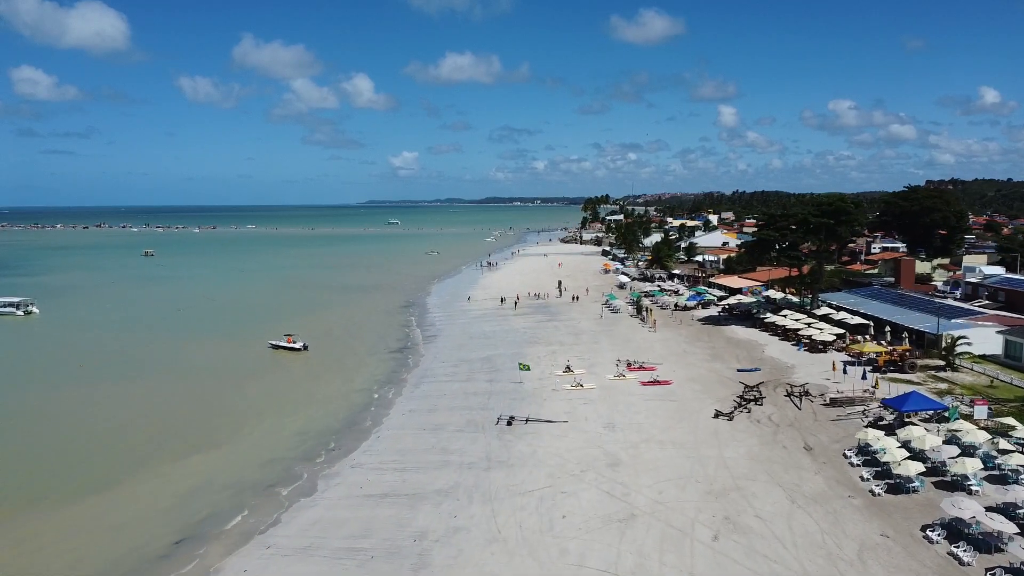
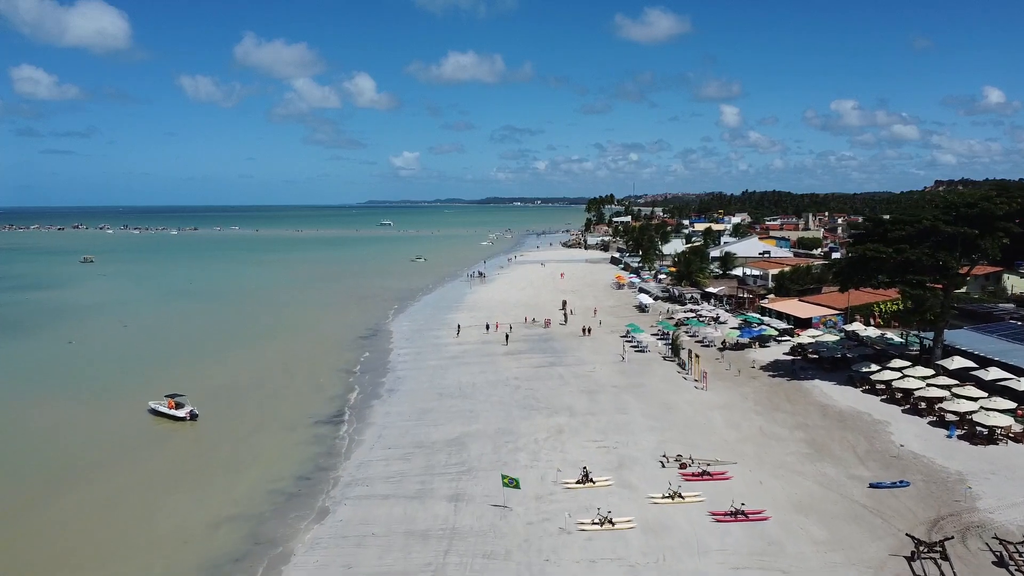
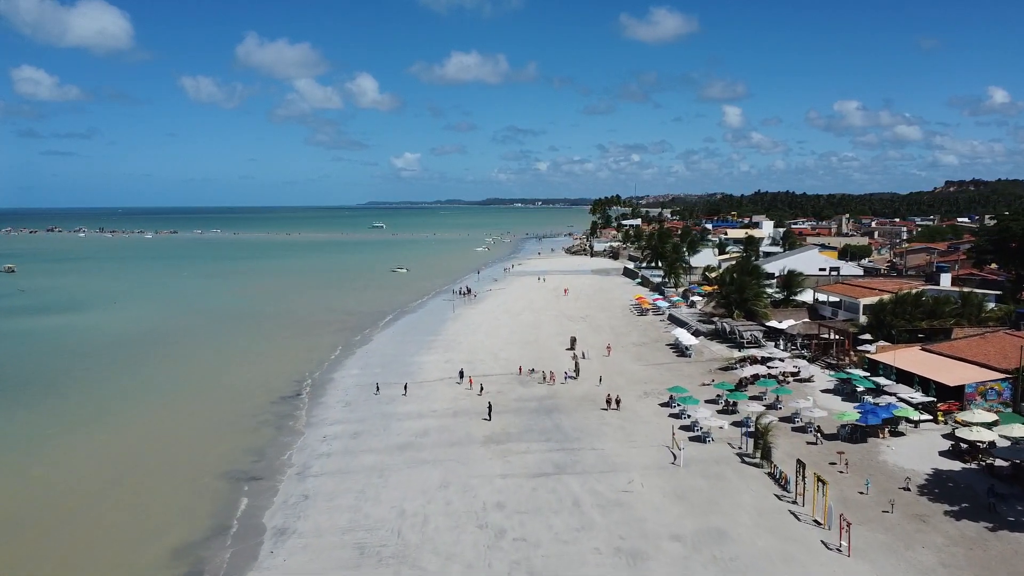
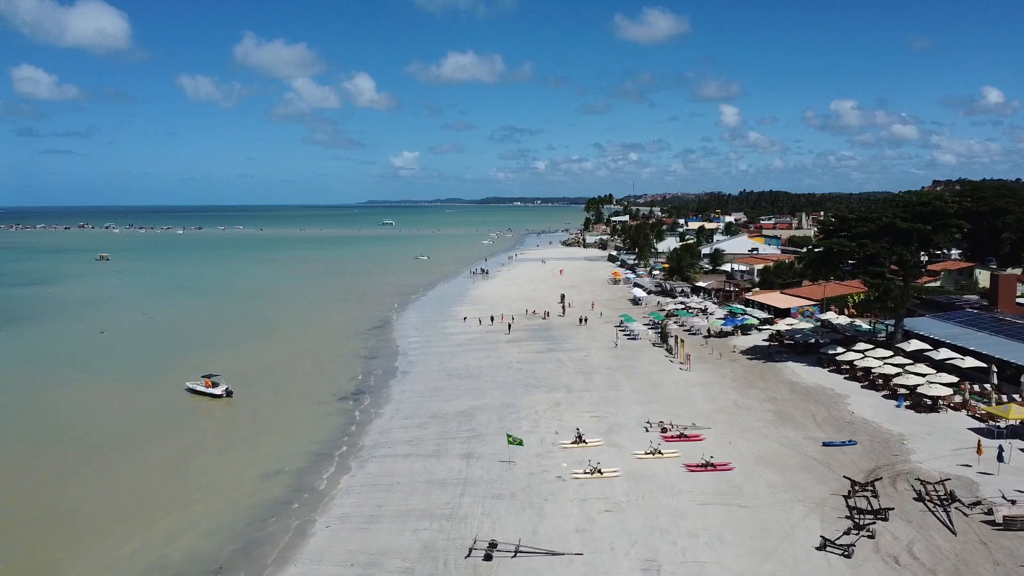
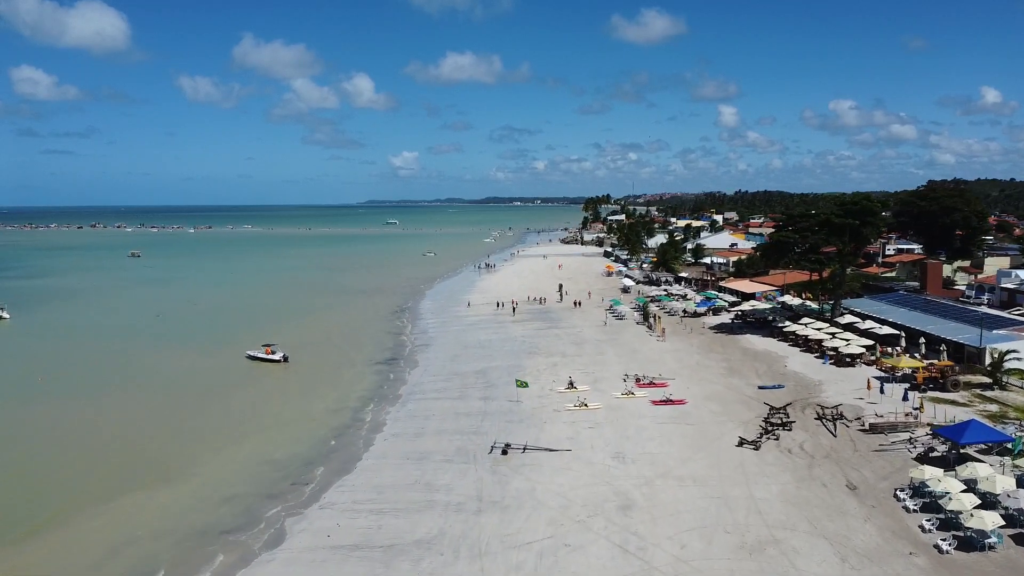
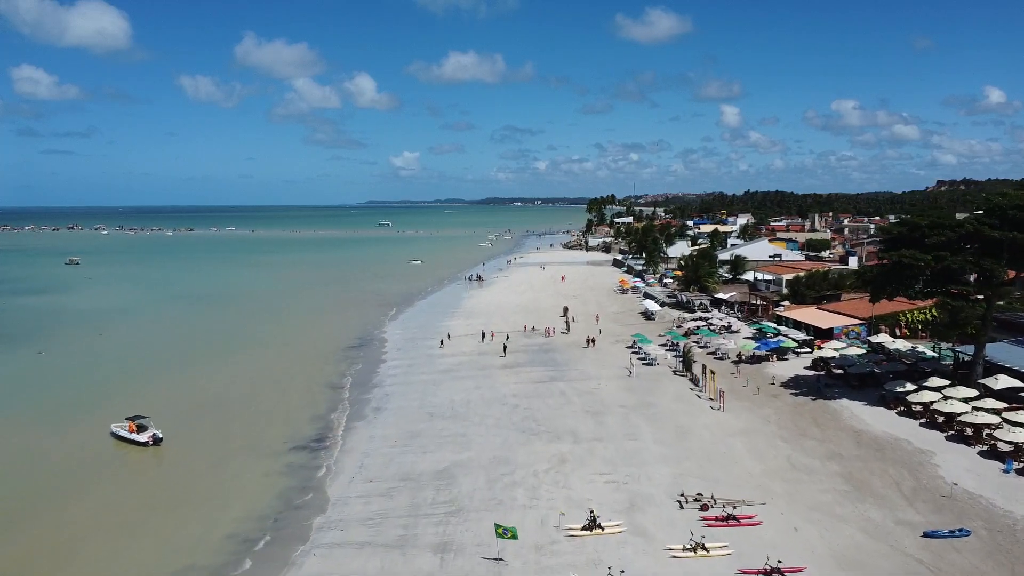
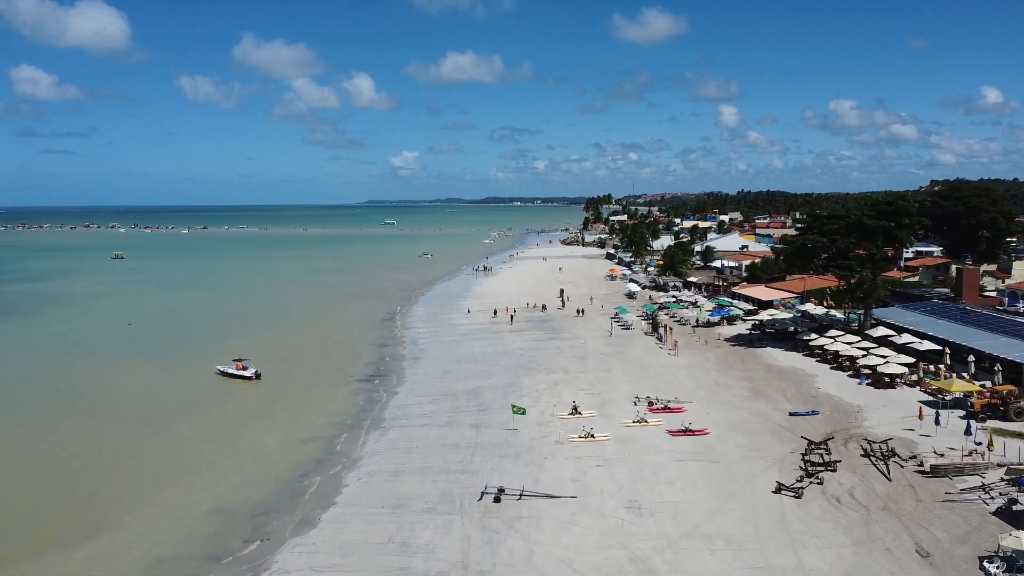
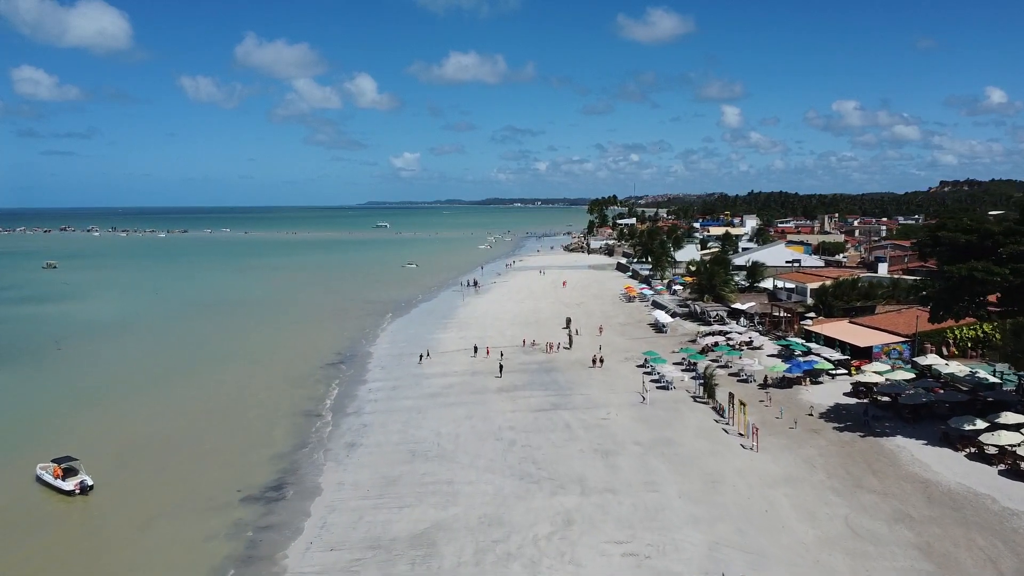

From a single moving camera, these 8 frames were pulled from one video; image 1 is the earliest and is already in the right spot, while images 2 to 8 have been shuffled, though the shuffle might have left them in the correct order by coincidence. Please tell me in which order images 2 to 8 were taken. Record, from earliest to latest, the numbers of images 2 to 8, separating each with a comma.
5, 7, 4, 2, 6, 8, 3
